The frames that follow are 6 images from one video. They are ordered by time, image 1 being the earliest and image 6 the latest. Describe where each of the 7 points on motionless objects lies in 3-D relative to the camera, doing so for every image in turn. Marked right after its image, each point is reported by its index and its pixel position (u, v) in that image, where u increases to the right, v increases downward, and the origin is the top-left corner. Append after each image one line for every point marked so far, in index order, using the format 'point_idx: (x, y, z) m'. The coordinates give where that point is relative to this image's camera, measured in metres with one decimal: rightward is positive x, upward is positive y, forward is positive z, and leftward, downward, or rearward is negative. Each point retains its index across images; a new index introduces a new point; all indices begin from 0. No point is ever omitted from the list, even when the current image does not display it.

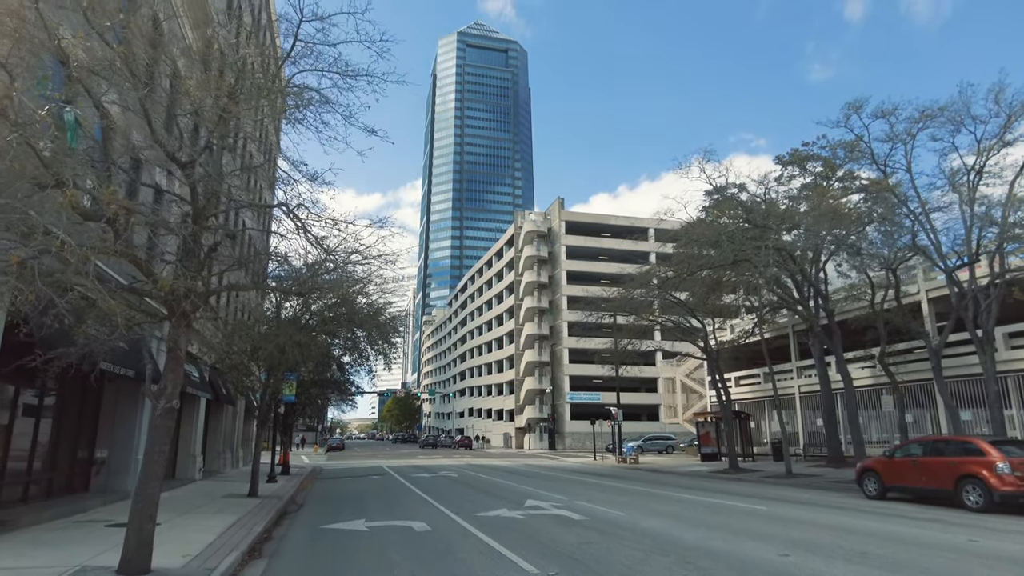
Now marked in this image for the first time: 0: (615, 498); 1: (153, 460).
0: (+2.5, -5.1, +15.6) m
1: (-3.9, -1.9, +6.9) m
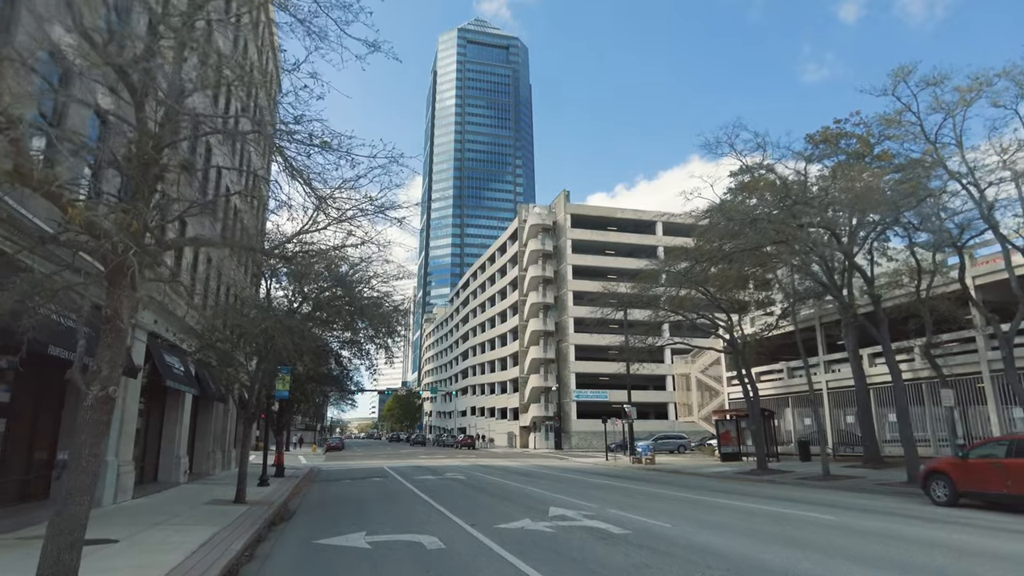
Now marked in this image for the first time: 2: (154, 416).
0: (+3.0, -4.7, +13.9) m
1: (-3.4, -1.4, +5.1) m
2: (-10.1, -3.6, +18.1) m
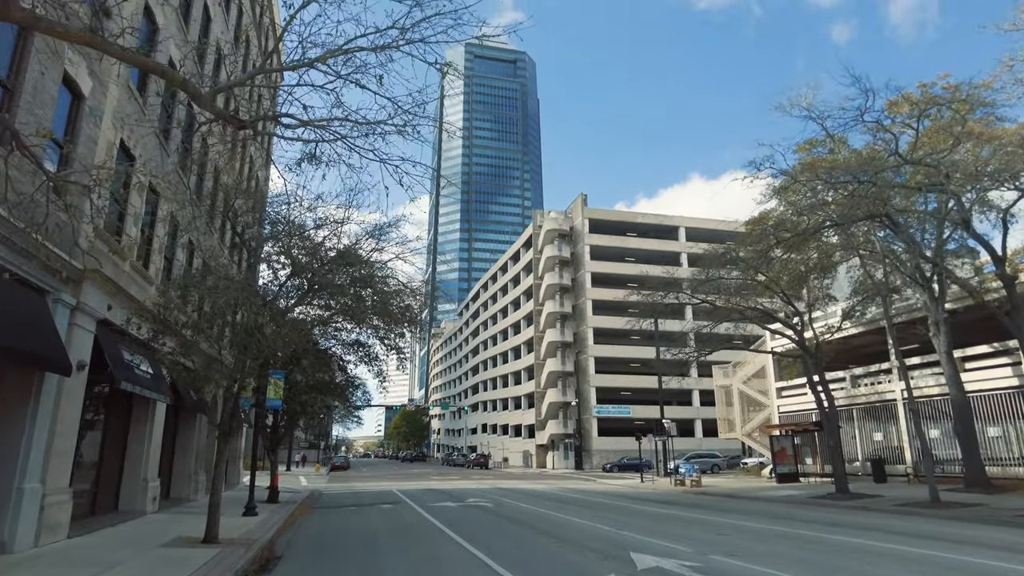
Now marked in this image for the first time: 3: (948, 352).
0: (+3.9, -4.2, +10.3) m
1: (-2.6, -0.7, +1.7) m
2: (-9.1, -3.3, +14.7) m
3: (+13.5, -2.0, +19.9) m
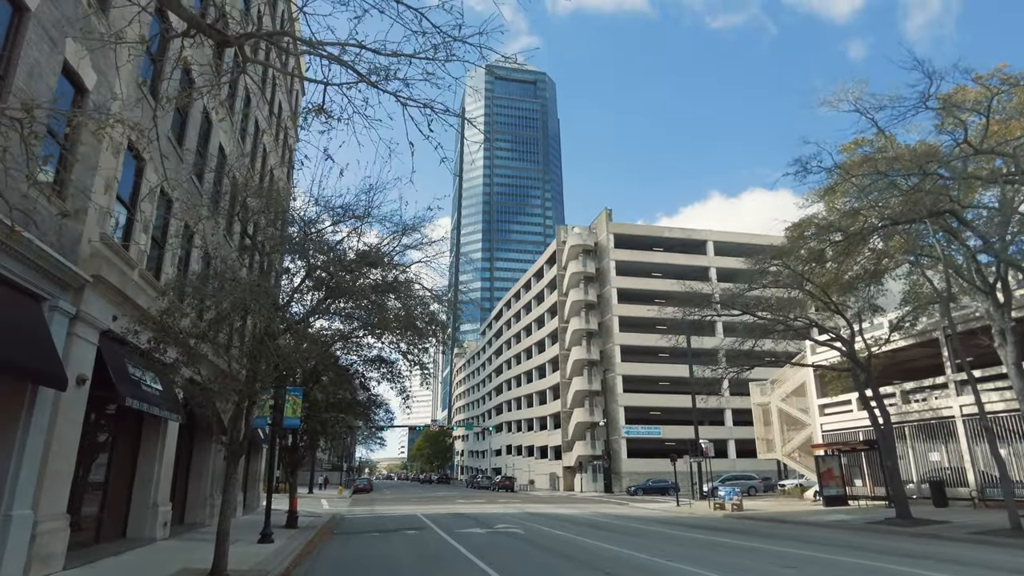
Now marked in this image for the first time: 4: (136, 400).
0: (+4.5, -4.2, +9.0) m
1: (-2.3, -0.5, +0.7) m
2: (-8.4, -3.5, +13.8) m
3: (+14.4, -2.1, +18.3) m
4: (-6.7, -2.0, +11.4) m
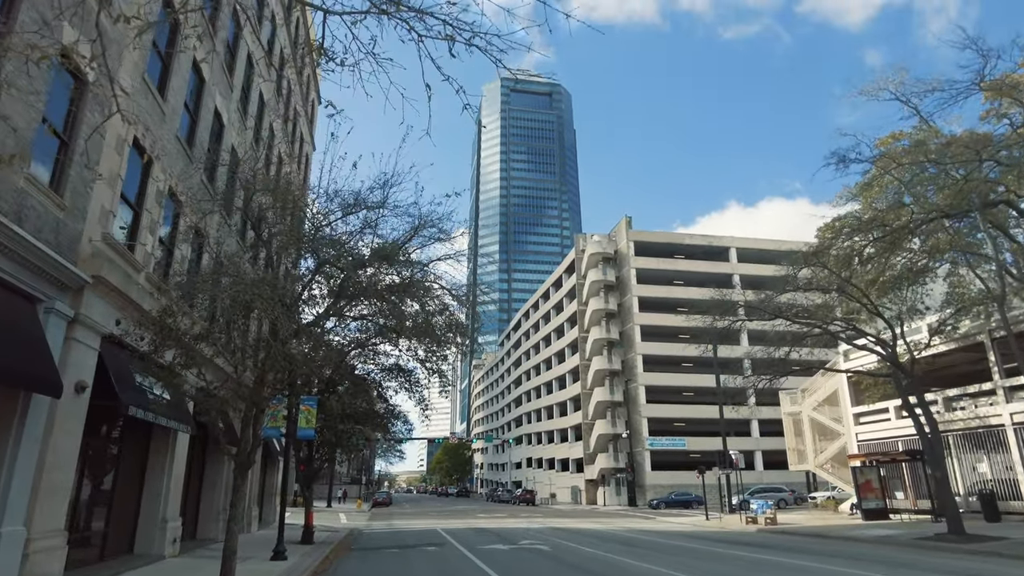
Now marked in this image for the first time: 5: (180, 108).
0: (+4.9, -4.0, +8.0) m
1: (-2.2, -0.2, 0.0) m
2: (-7.9, -3.6, +13.2) m
3: (+15.0, -2.1, +17.1) m
4: (-6.3, -2.0, +10.8) m
5: (-7.1, +3.8, +13.6) m
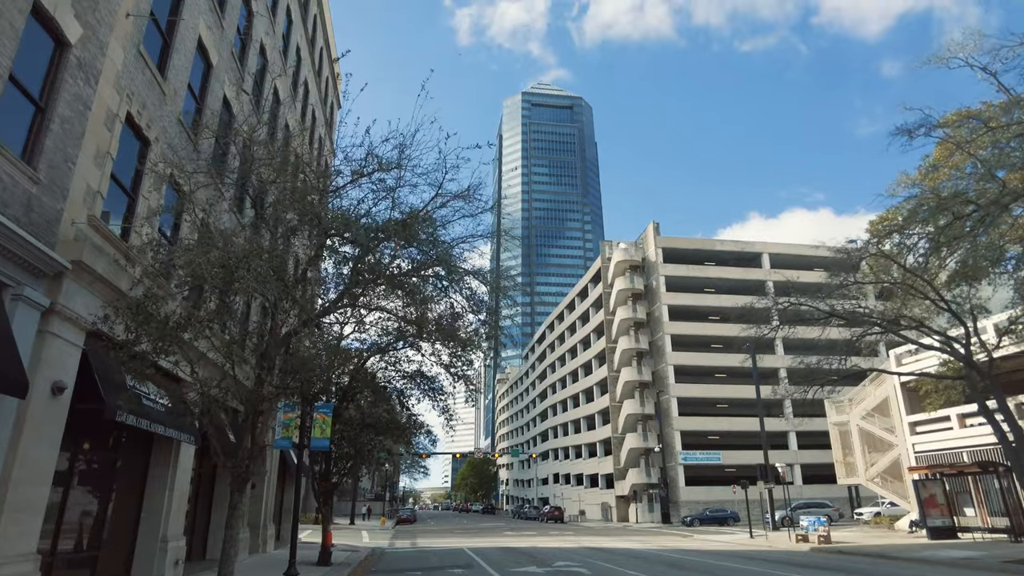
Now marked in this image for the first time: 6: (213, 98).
0: (+5.4, -3.7, +6.4) m
1: (-2.0, +0.2, -1.3) m
2: (-7.2, -3.5, +12.0) m
3: (+15.8, -1.8, +15.1) m
4: (-5.7, -1.9, +9.6) m
5: (-6.5, +3.9, +12.6) m
6: (-6.6, +4.2, +14.1) m
